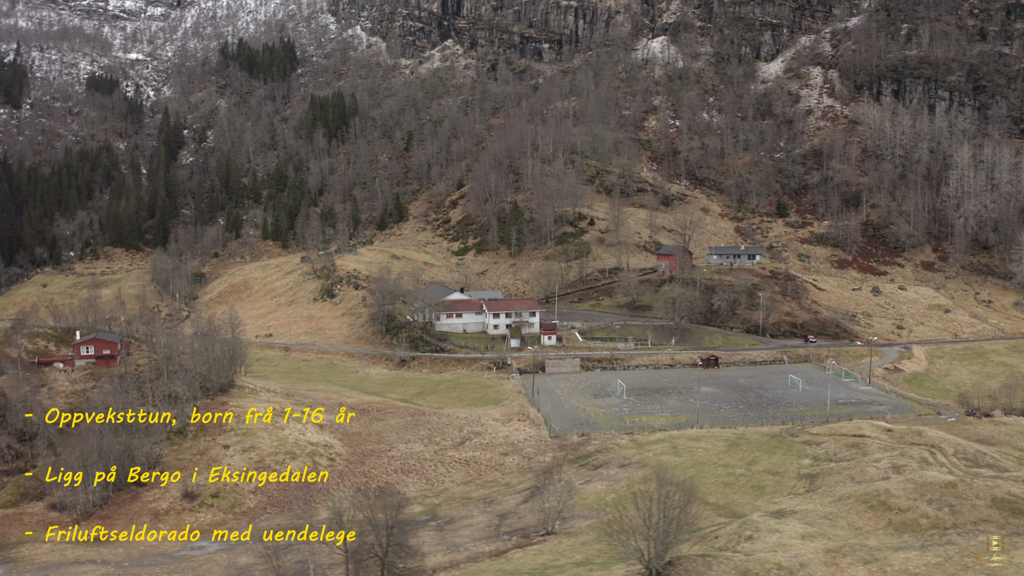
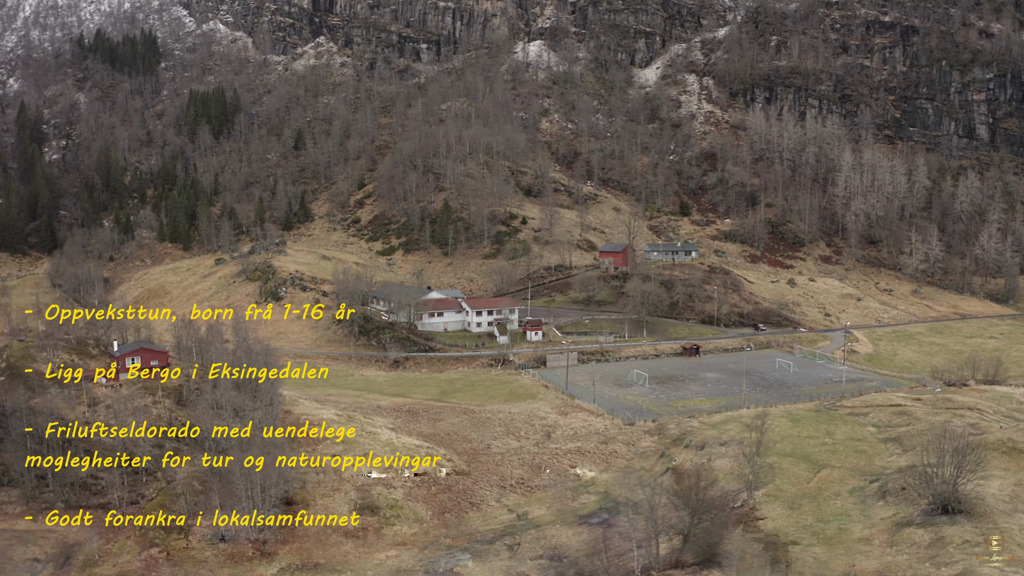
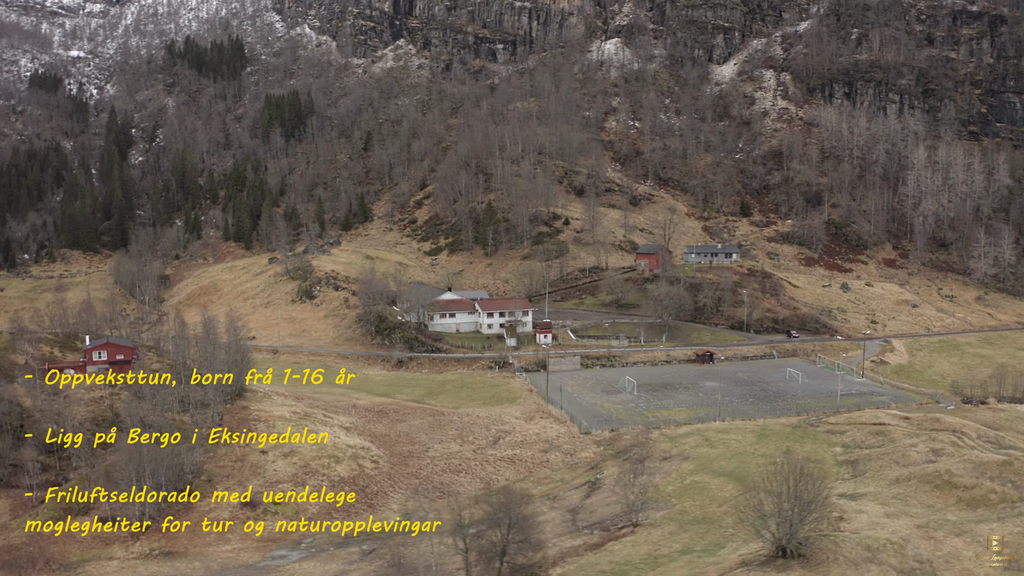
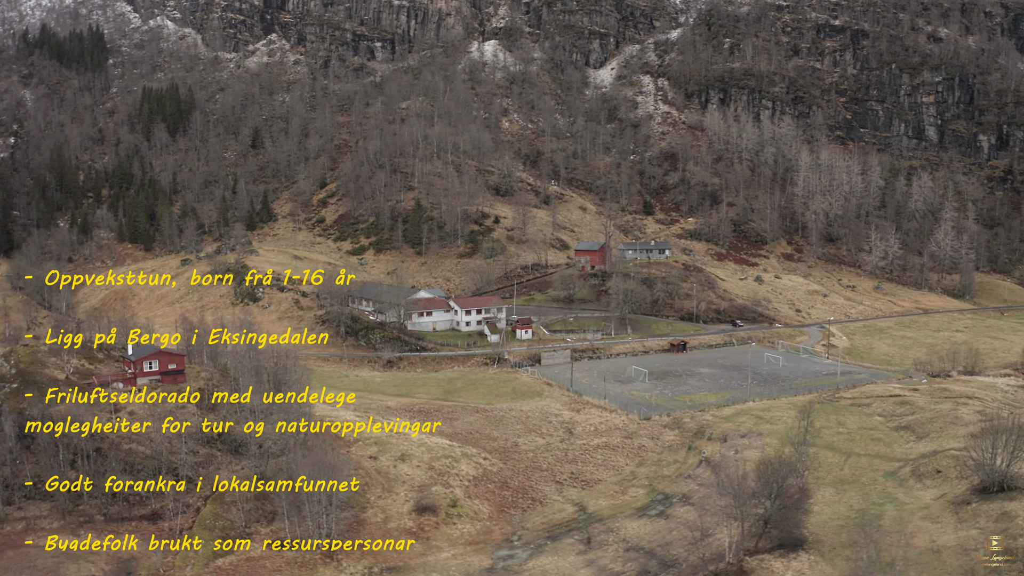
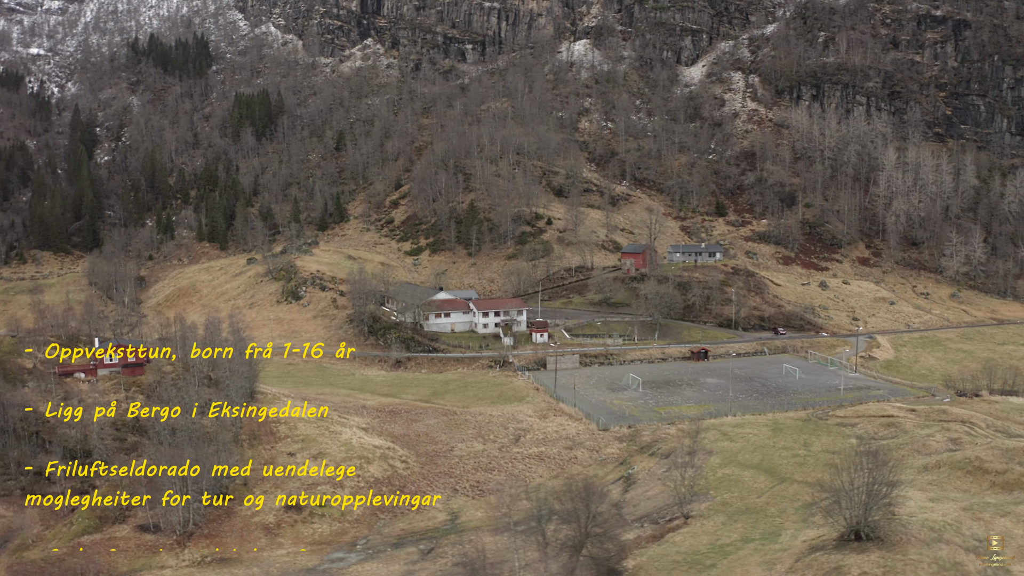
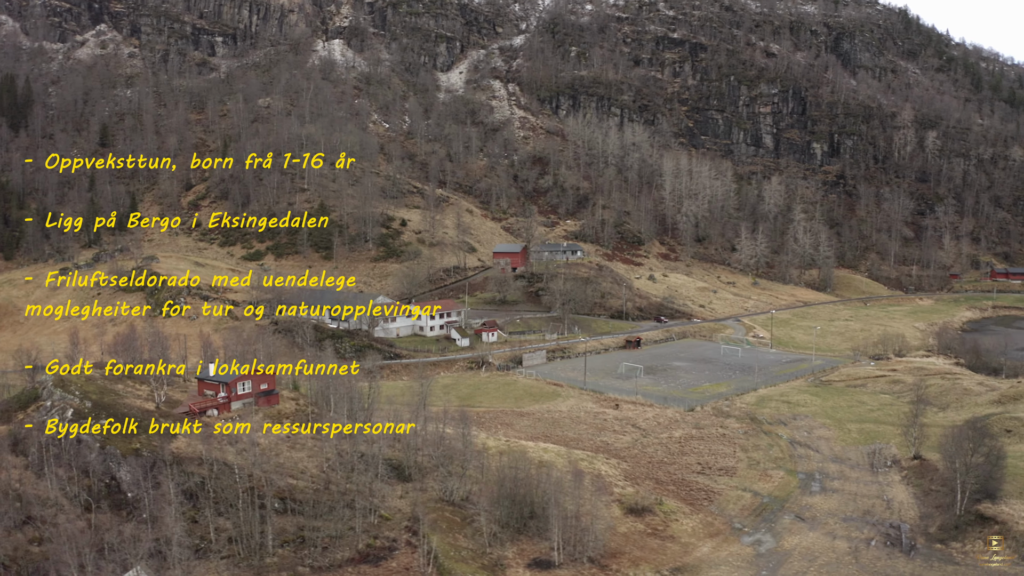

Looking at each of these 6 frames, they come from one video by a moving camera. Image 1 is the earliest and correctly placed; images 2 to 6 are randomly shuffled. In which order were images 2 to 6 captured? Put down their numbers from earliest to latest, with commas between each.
3, 5, 2, 4, 6
